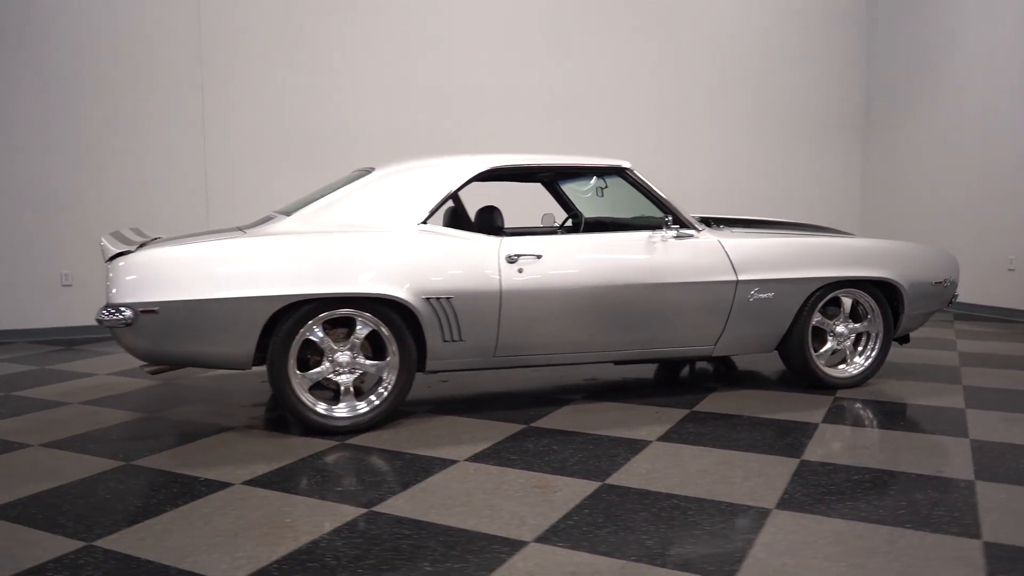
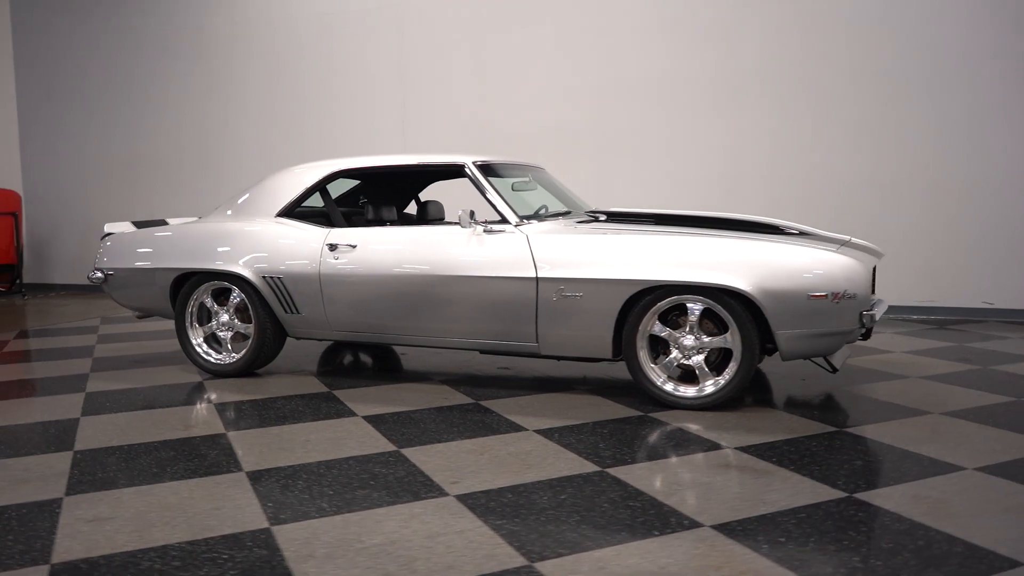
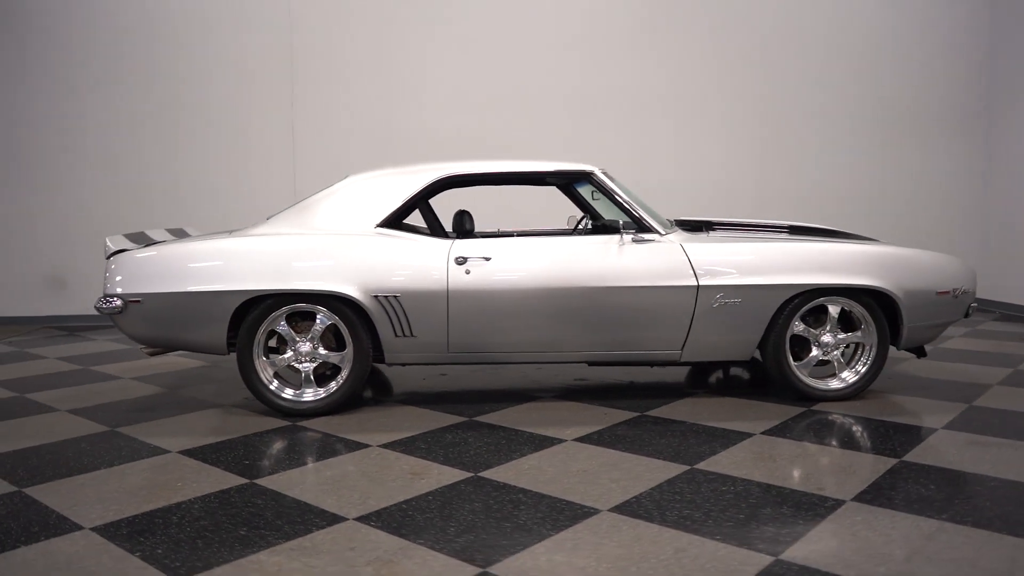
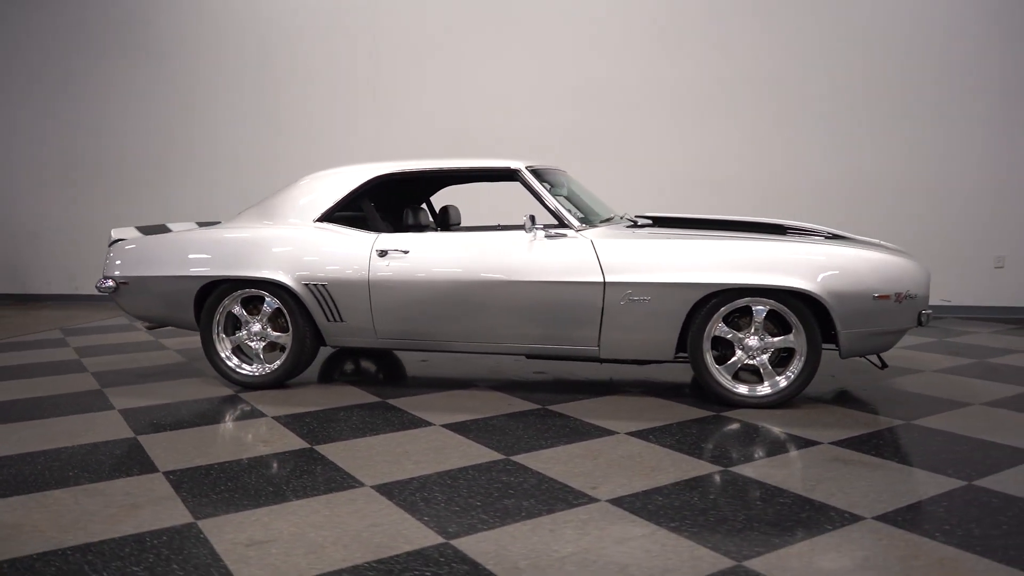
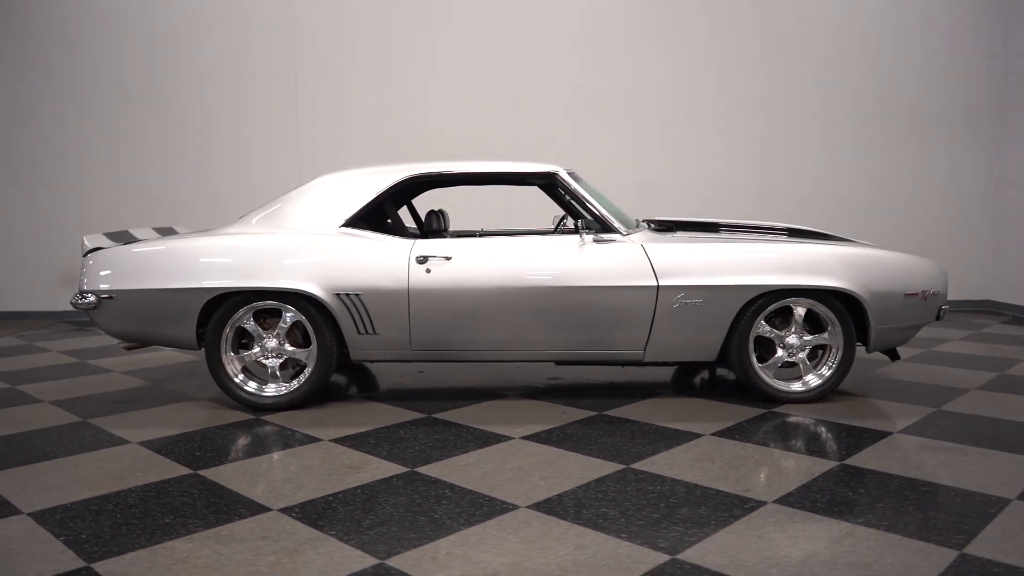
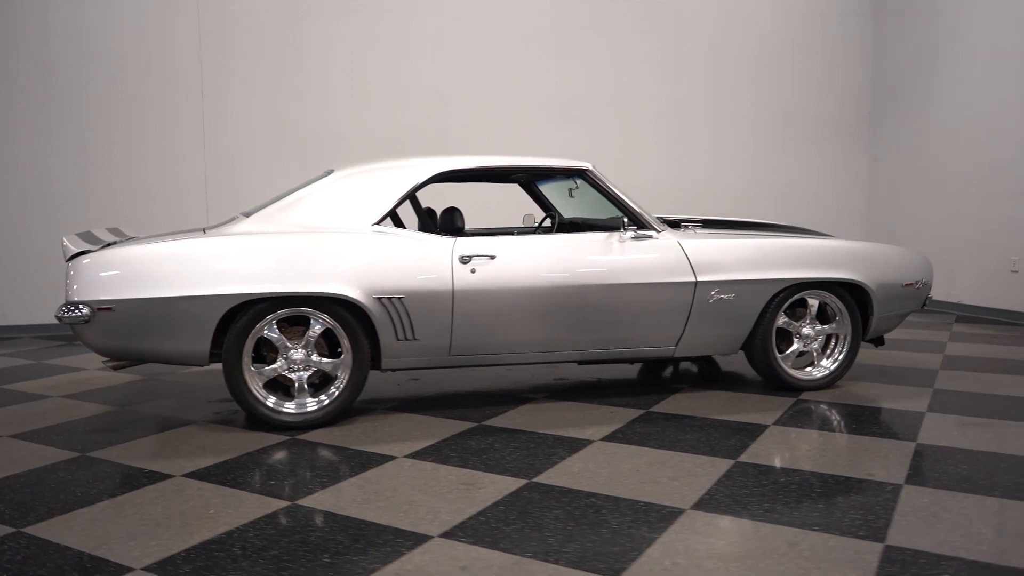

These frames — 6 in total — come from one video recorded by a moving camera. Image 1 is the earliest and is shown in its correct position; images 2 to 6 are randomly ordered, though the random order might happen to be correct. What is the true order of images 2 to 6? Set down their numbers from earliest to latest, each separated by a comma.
6, 3, 5, 4, 2
